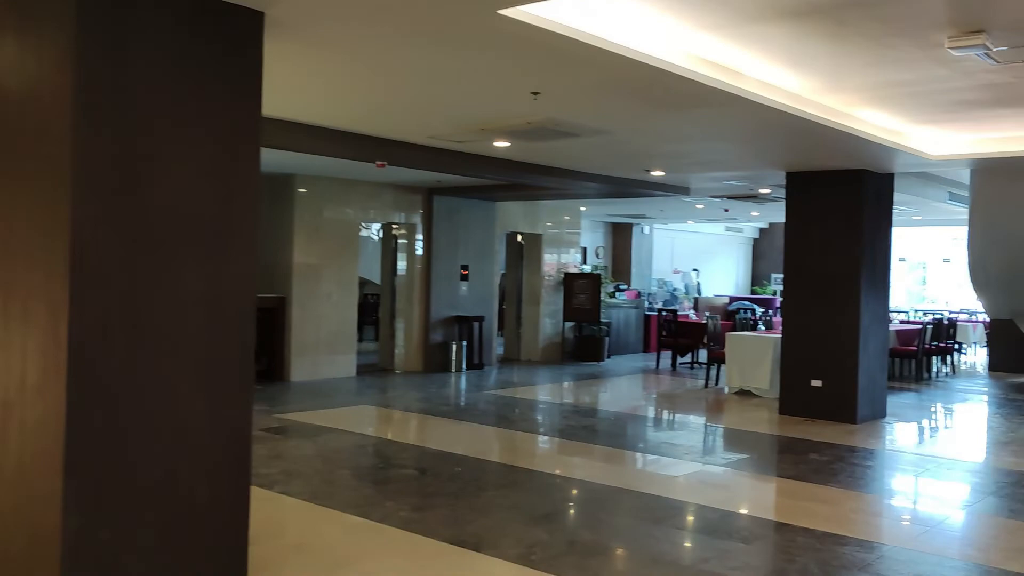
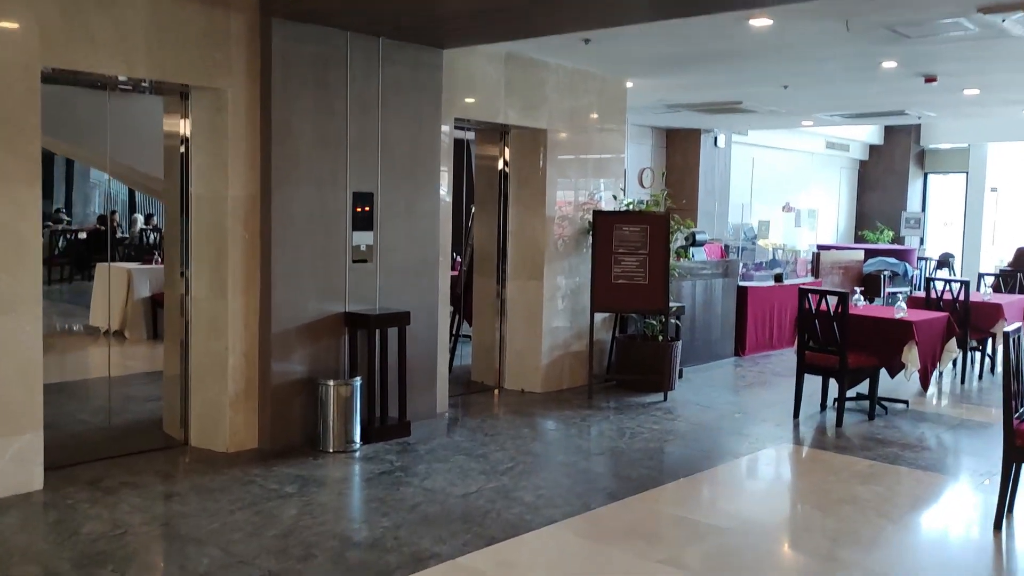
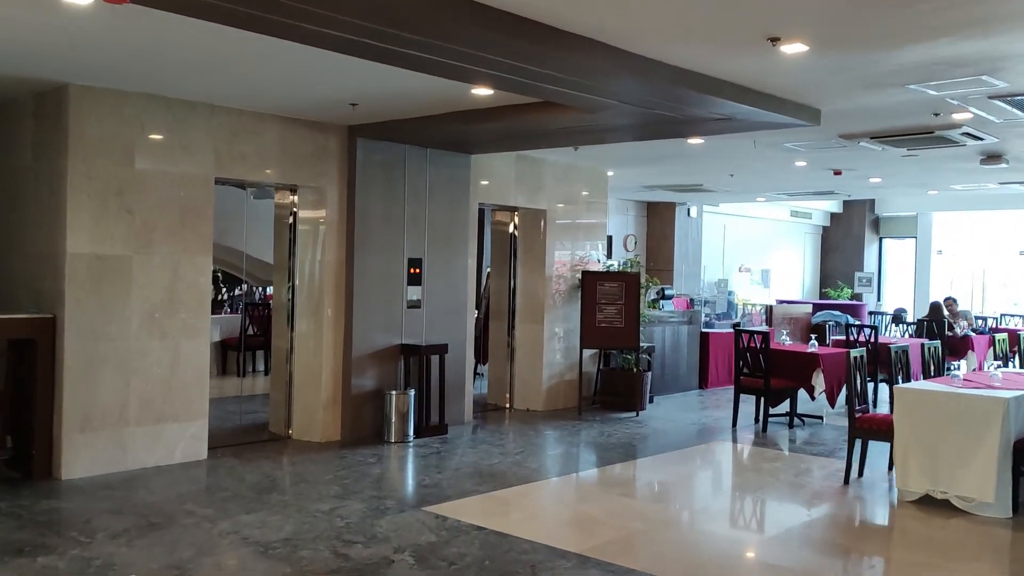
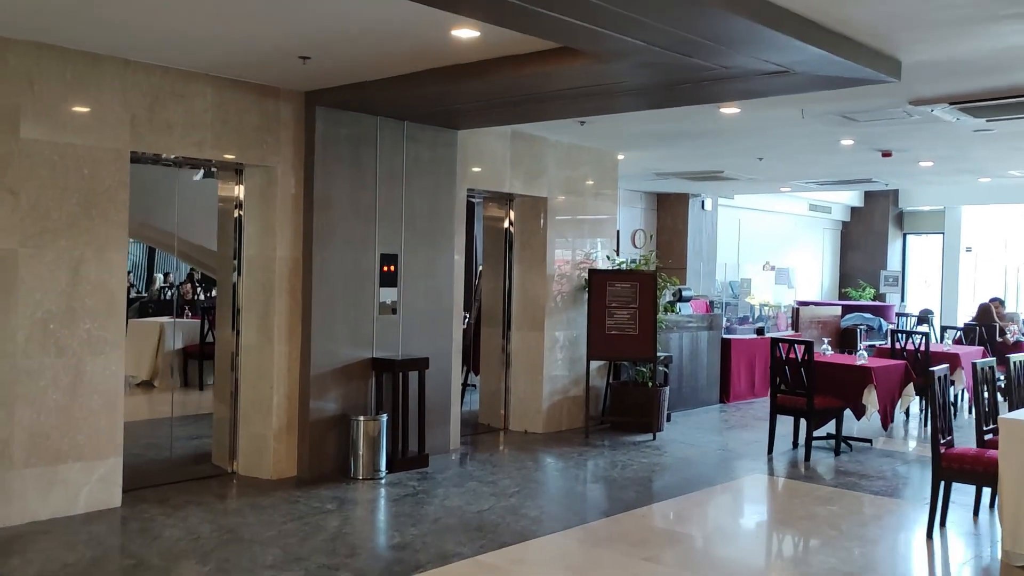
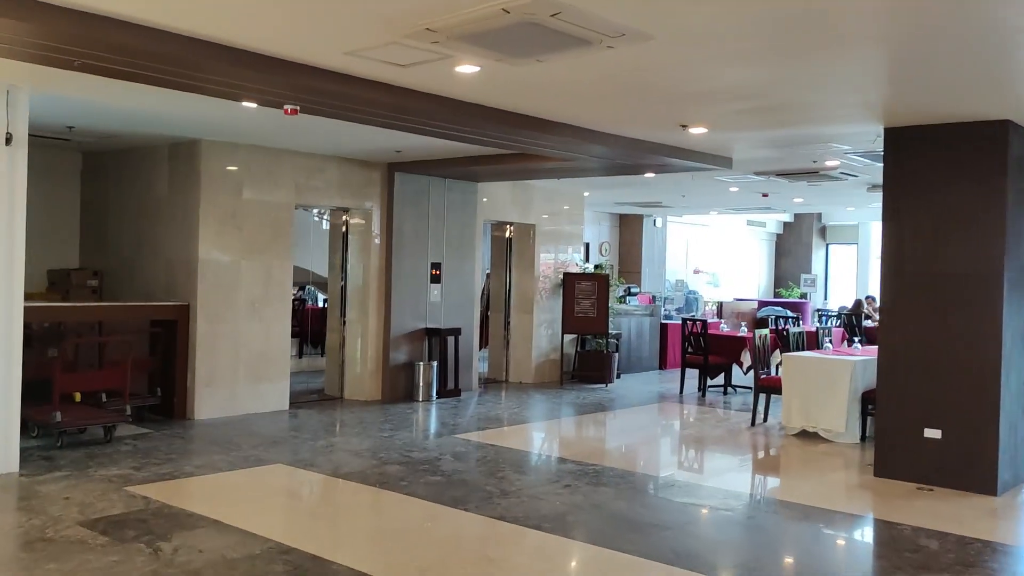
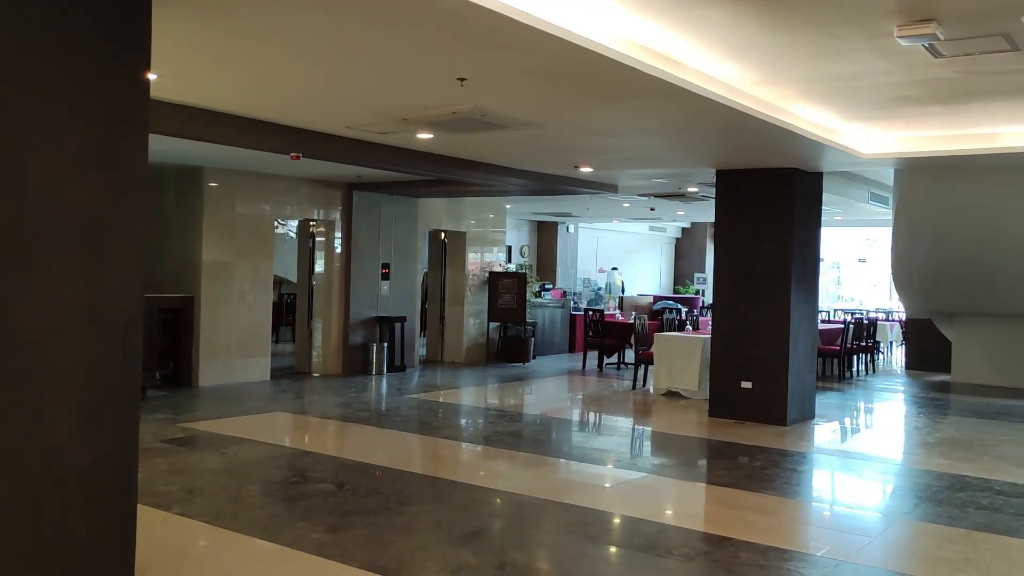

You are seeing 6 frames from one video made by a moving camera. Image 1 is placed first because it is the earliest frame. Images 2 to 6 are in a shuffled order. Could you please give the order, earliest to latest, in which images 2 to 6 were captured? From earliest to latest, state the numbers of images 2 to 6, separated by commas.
6, 5, 3, 4, 2
